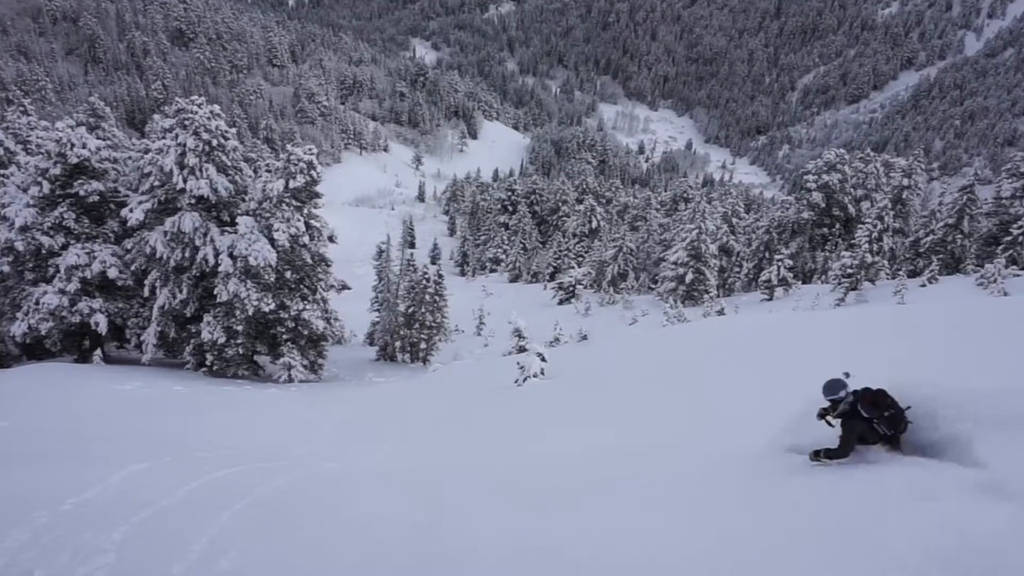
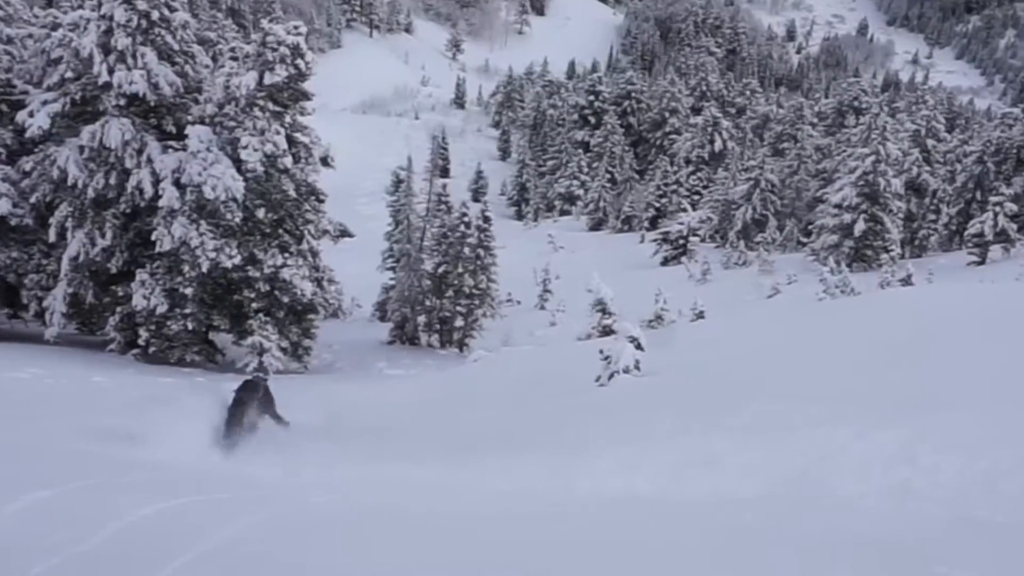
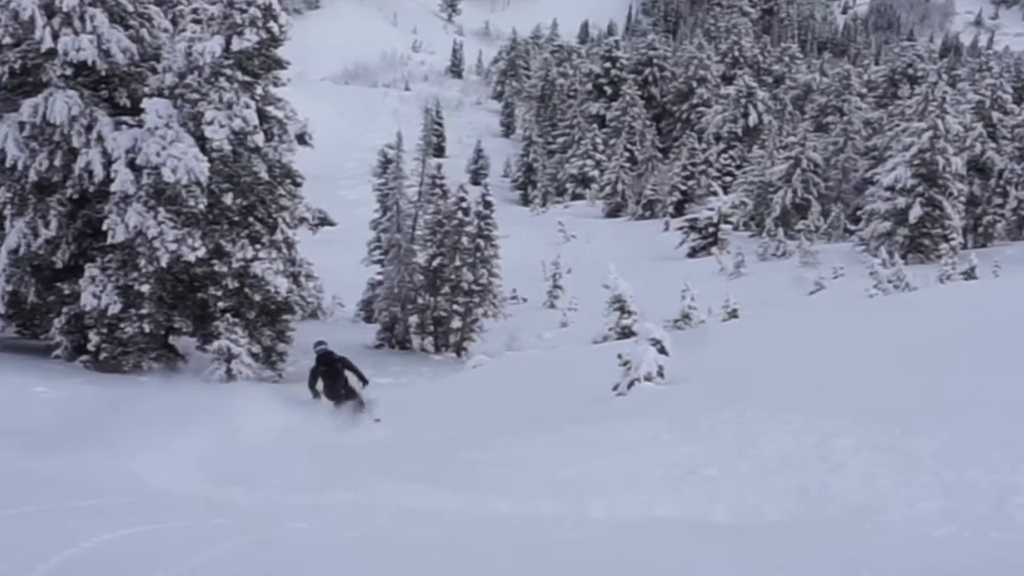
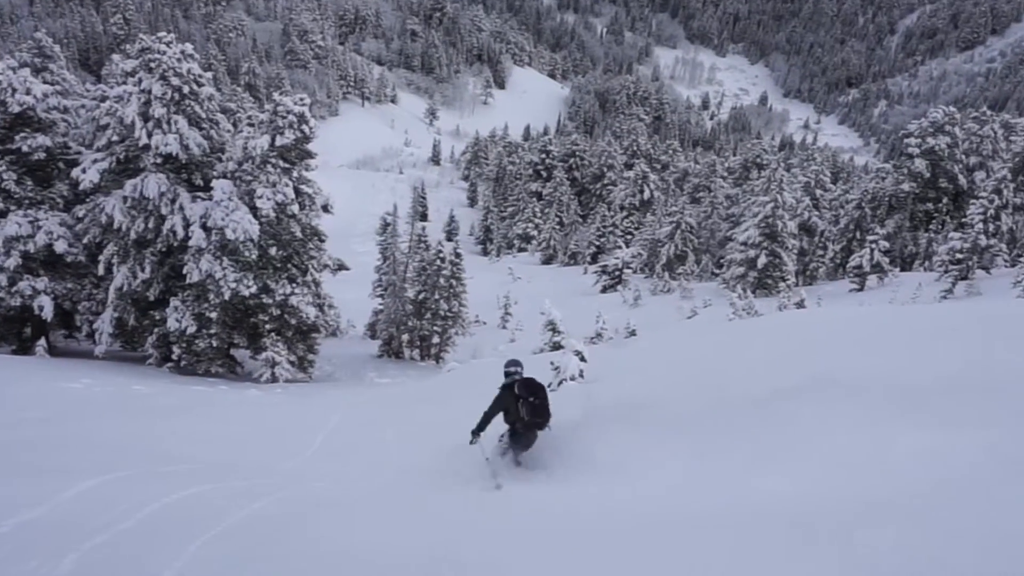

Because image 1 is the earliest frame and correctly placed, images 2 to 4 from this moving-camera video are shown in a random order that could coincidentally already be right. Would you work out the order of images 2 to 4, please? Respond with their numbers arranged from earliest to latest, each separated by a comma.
4, 2, 3
